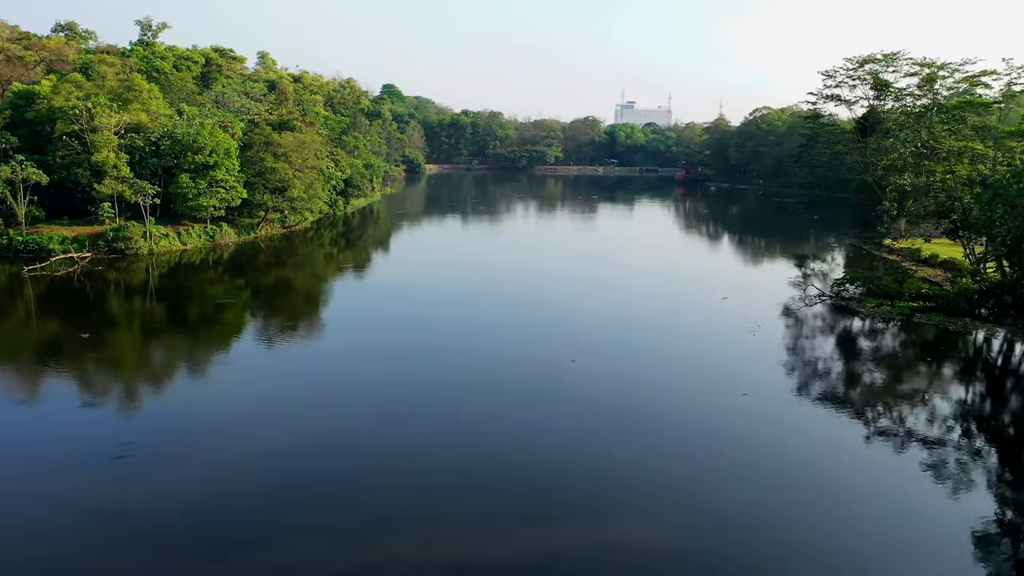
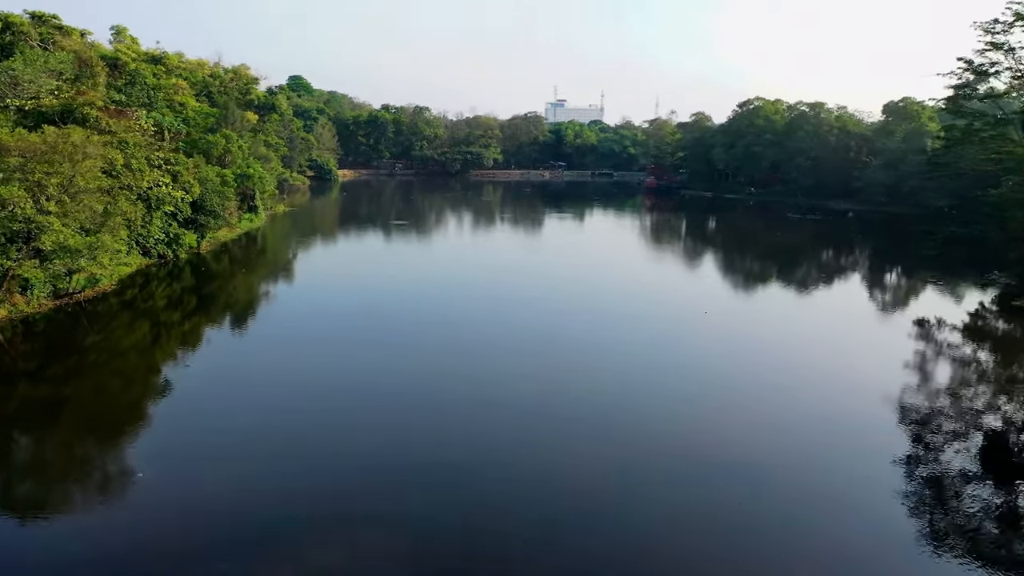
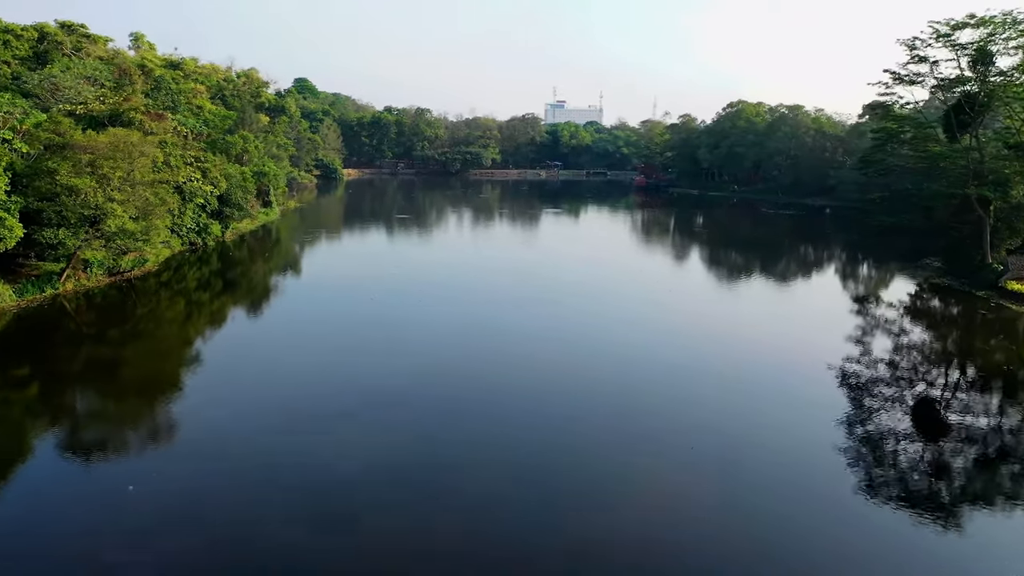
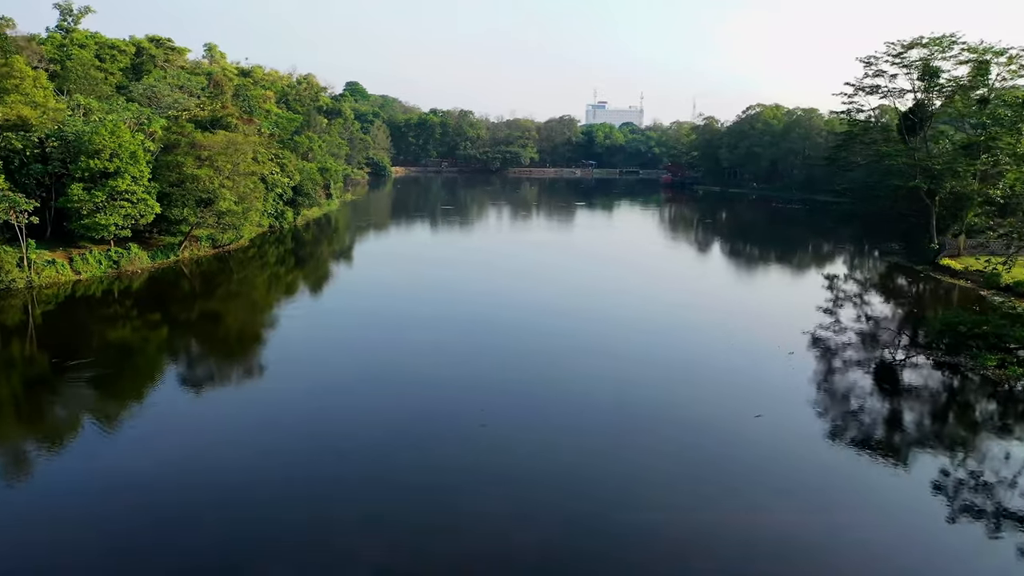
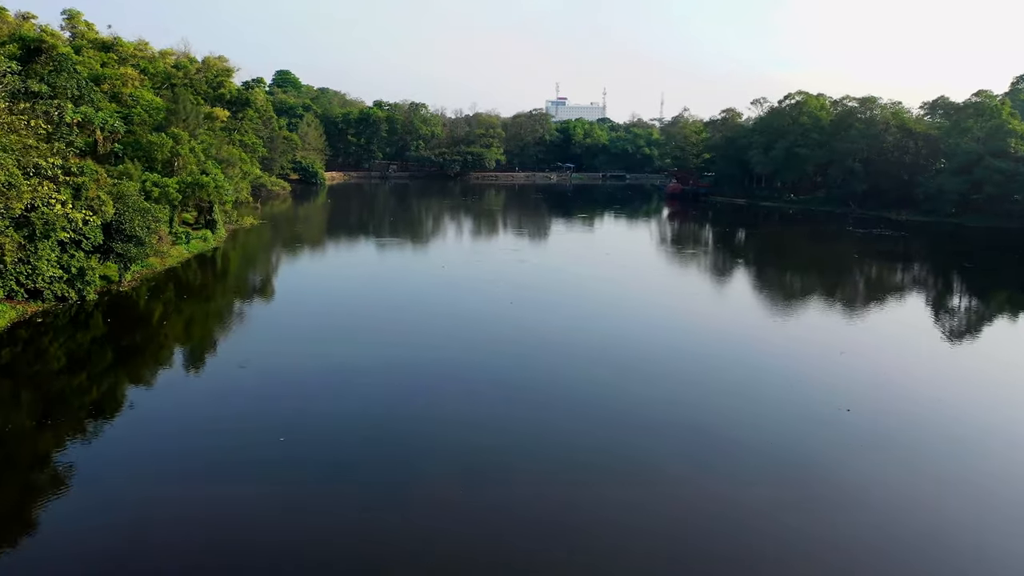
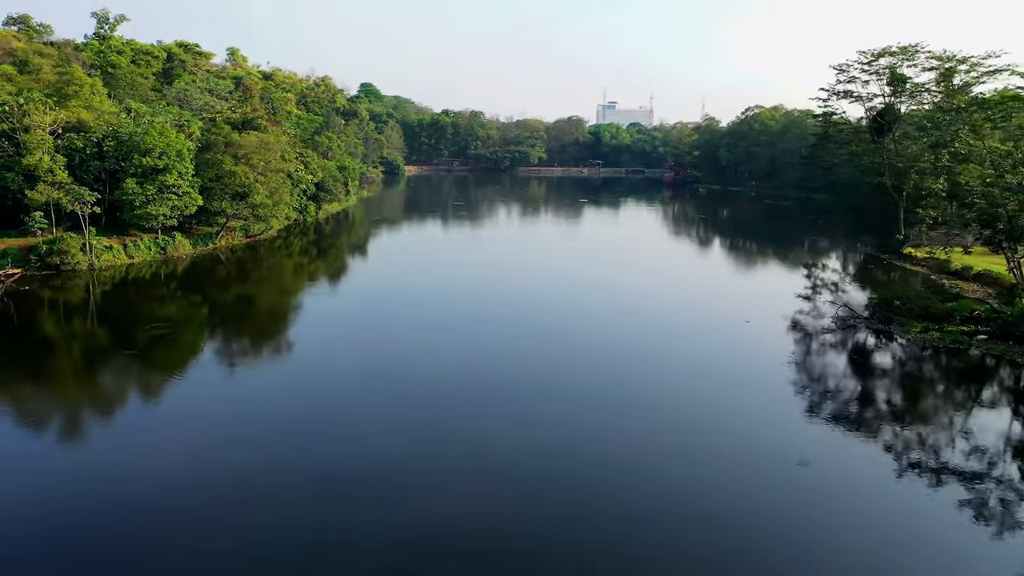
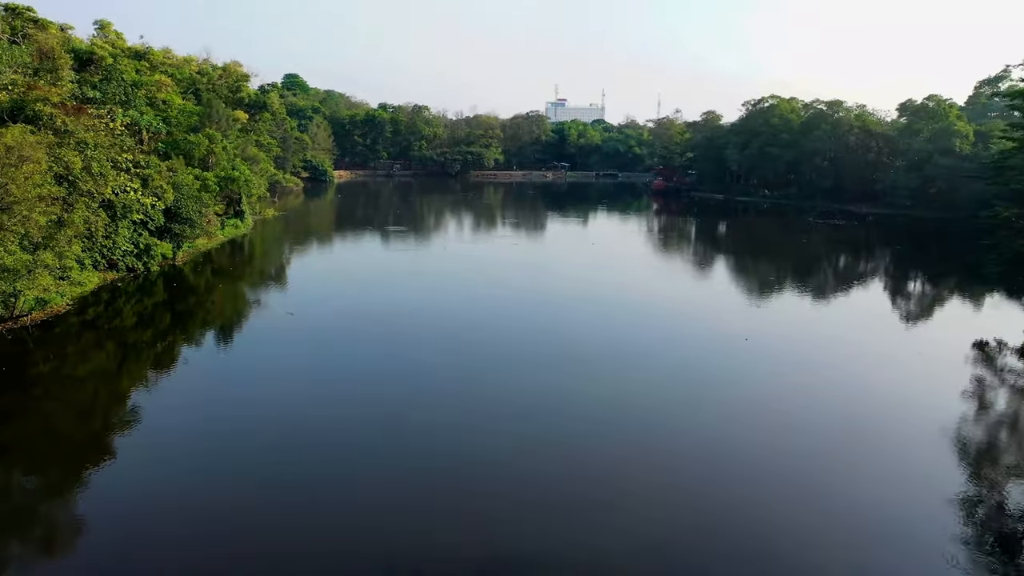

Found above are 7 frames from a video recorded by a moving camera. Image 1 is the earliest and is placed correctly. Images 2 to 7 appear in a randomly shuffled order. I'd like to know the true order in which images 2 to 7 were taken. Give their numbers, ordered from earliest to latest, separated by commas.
6, 4, 3, 2, 7, 5
